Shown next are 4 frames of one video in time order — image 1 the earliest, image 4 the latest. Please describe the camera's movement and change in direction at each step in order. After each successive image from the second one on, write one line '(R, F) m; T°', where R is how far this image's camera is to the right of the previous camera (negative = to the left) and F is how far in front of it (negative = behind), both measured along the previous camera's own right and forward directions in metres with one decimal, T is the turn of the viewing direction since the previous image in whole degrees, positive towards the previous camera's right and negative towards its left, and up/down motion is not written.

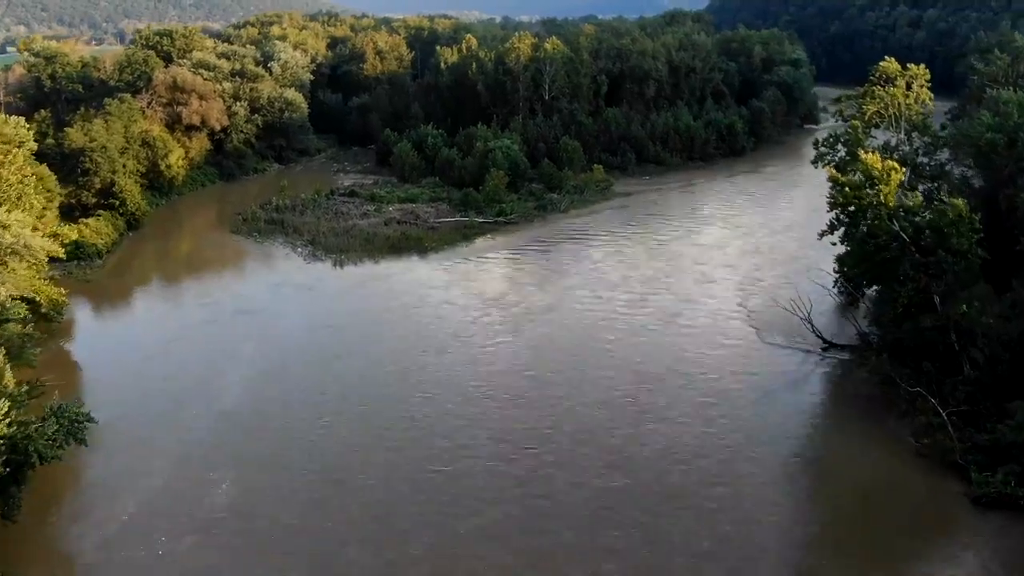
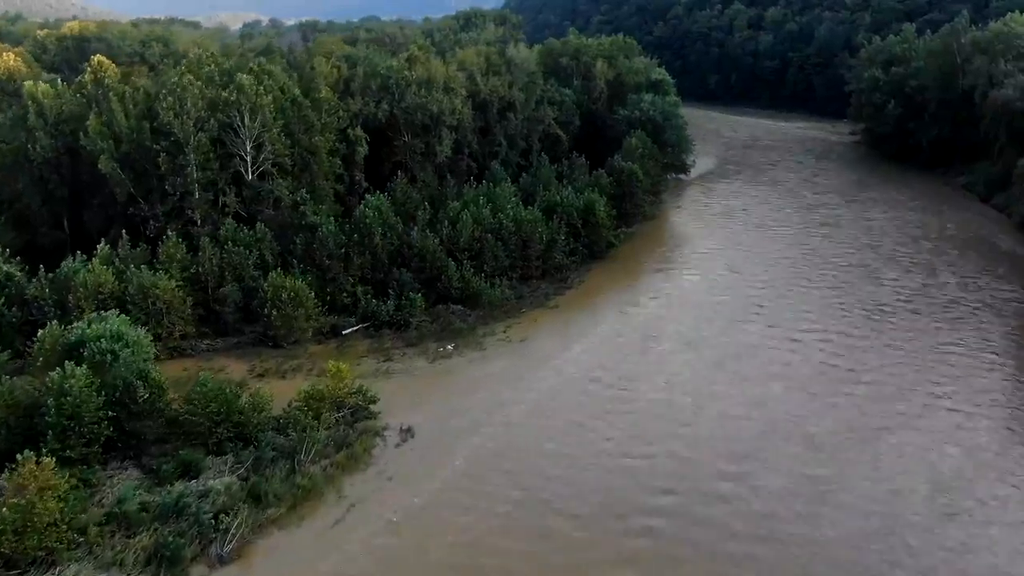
(+3.7, +24.9) m; +11°
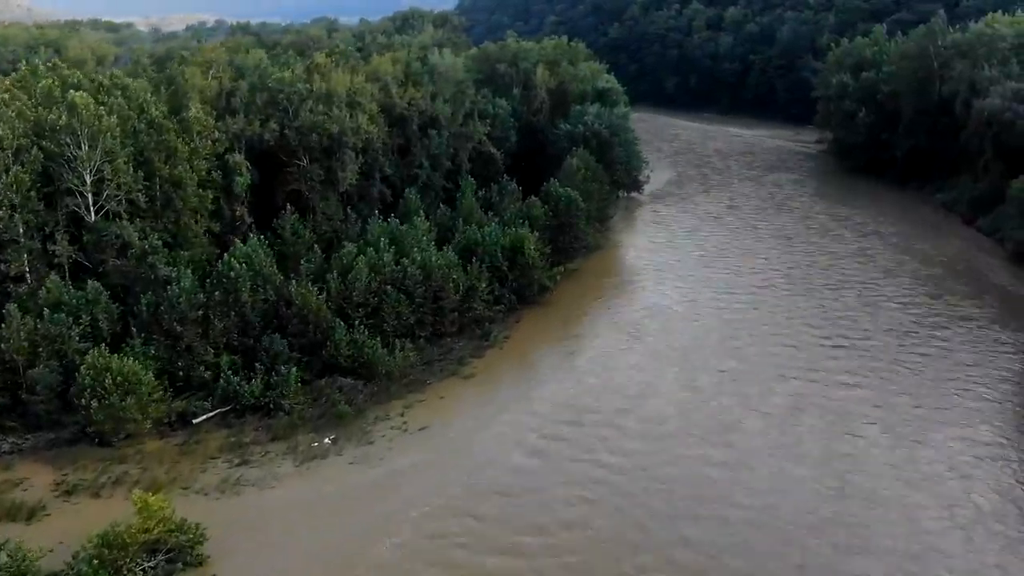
(+1.4, +5.1) m; +2°
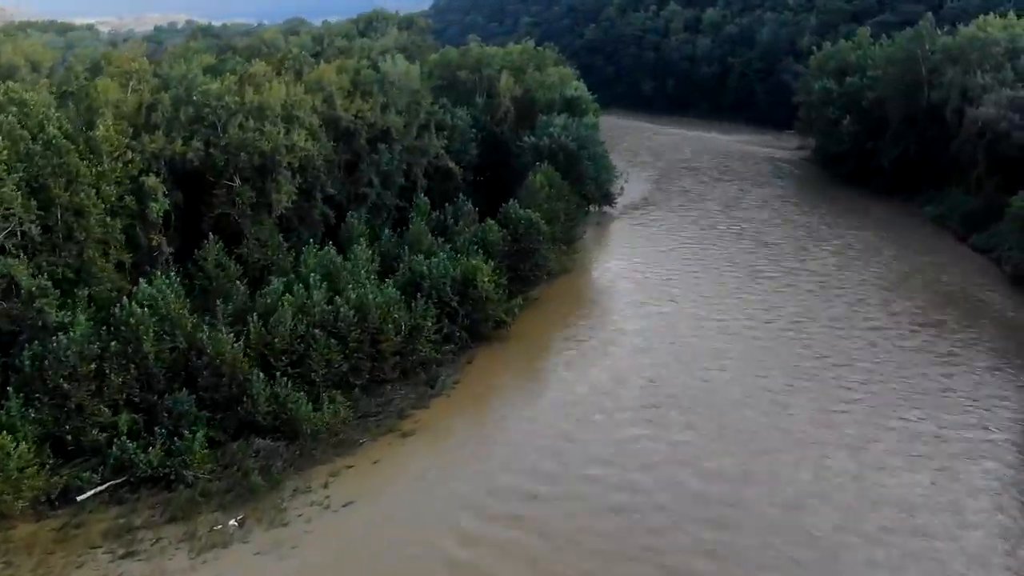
(+0.8, +2.7) m; +1°
